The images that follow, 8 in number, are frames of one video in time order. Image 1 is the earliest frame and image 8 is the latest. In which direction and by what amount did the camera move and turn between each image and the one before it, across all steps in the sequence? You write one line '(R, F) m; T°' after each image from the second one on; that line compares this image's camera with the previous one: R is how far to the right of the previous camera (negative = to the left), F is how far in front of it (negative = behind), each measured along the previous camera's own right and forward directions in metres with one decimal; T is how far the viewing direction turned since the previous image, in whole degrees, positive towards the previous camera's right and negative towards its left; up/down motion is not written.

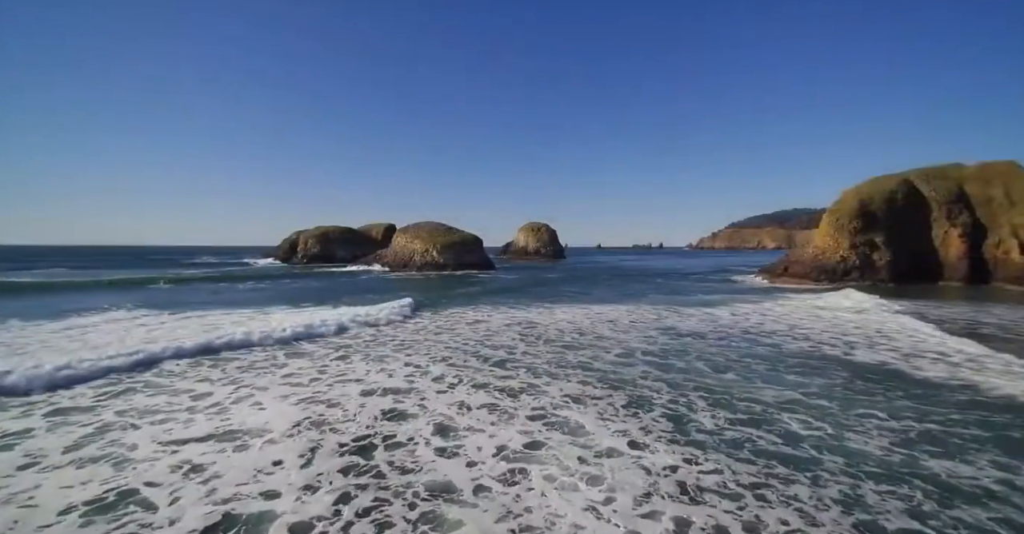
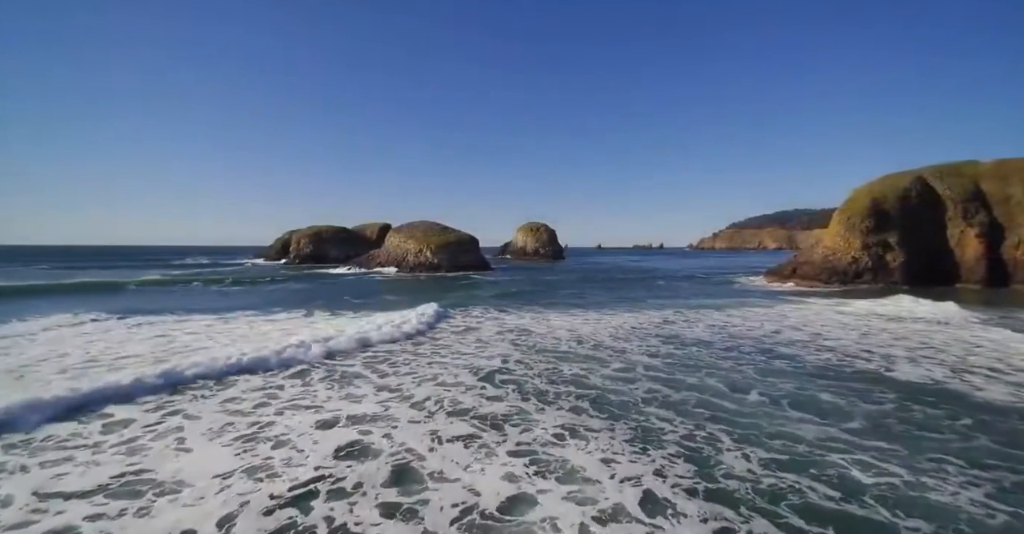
(+0.2, +1.6) m; 0°
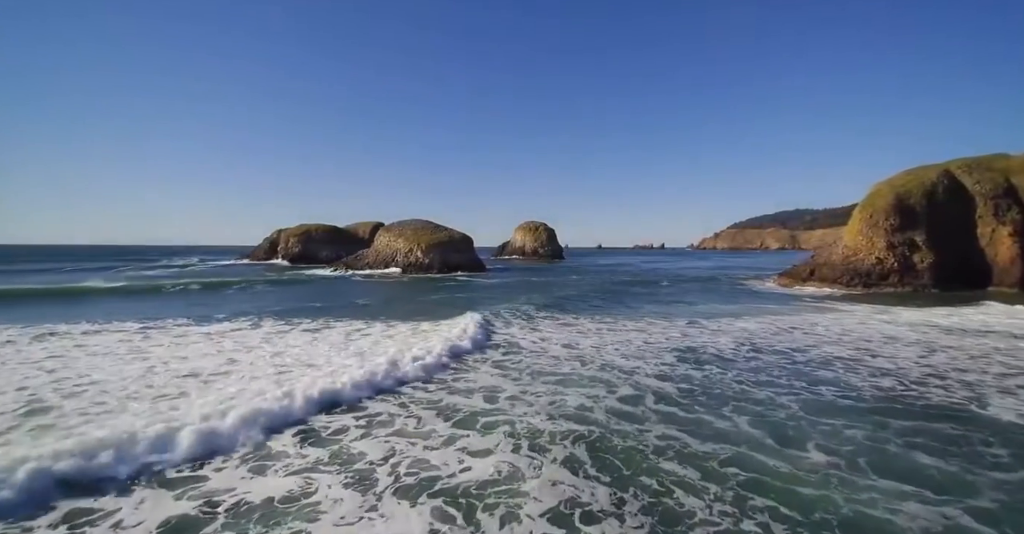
(+0.3, +2.5) m; 0°
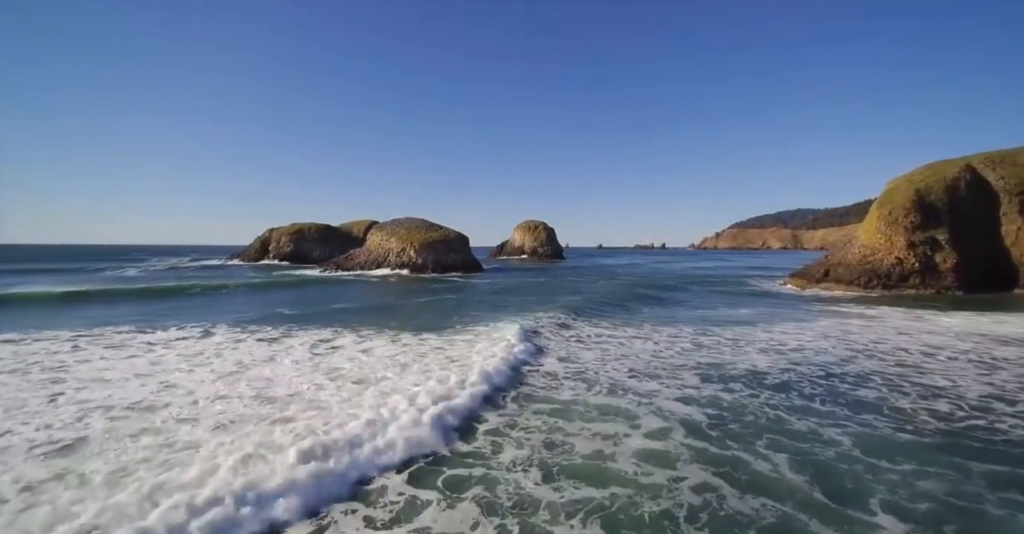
(+0.2, +1.8) m; 0°
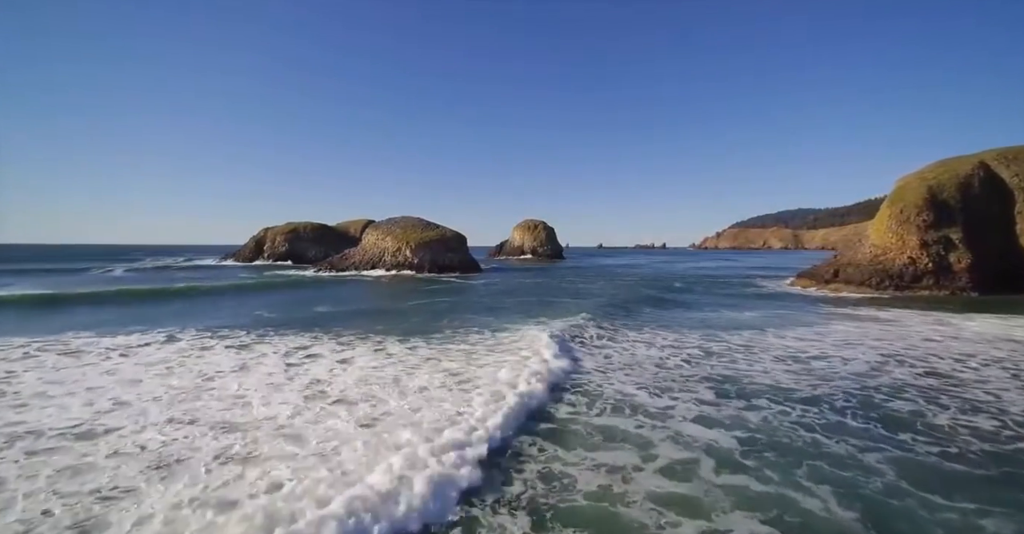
(+0.1, +1.0) m; 0°
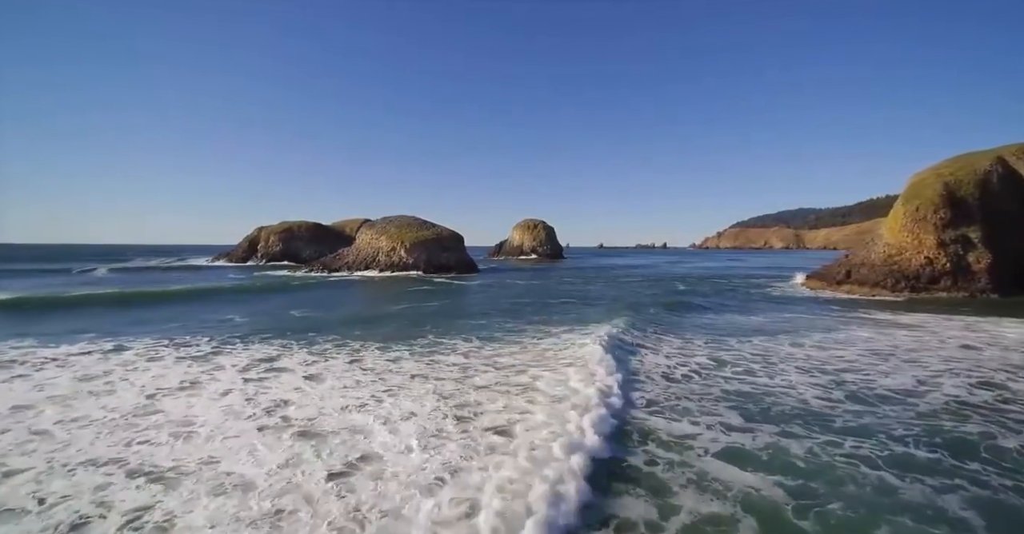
(+0.1, +1.2) m; 0°
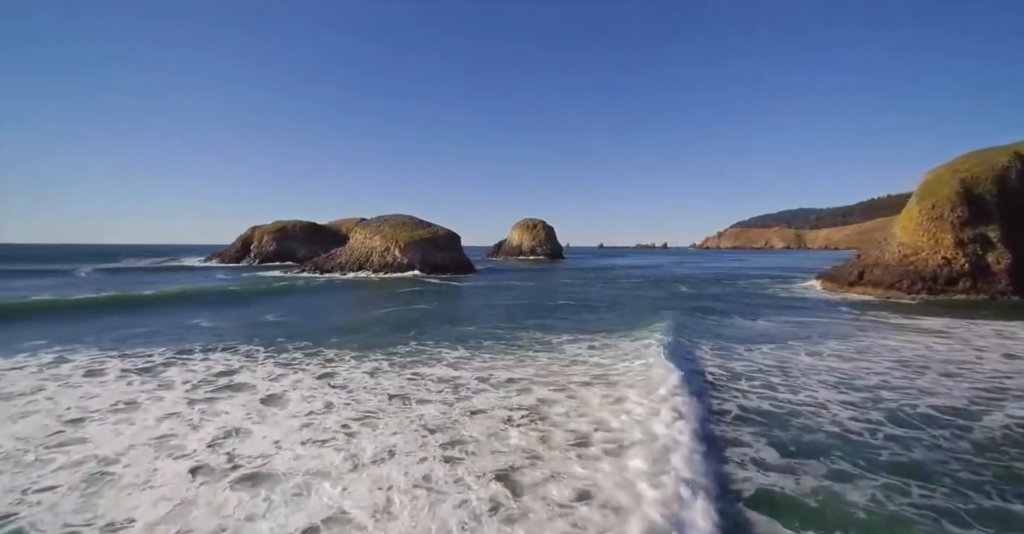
(+0.1, +1.2) m; 0°
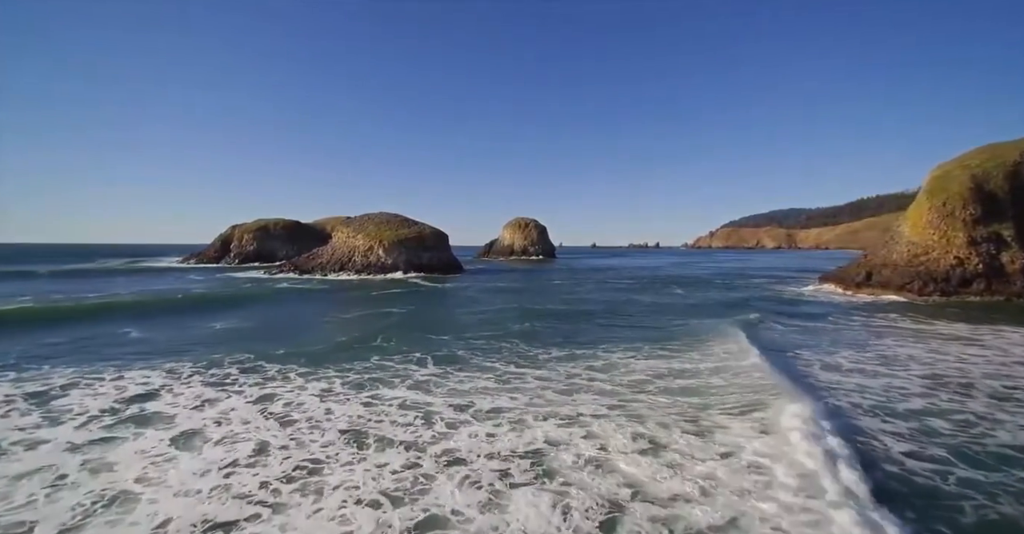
(+0.1, +1.6) m; +1°
